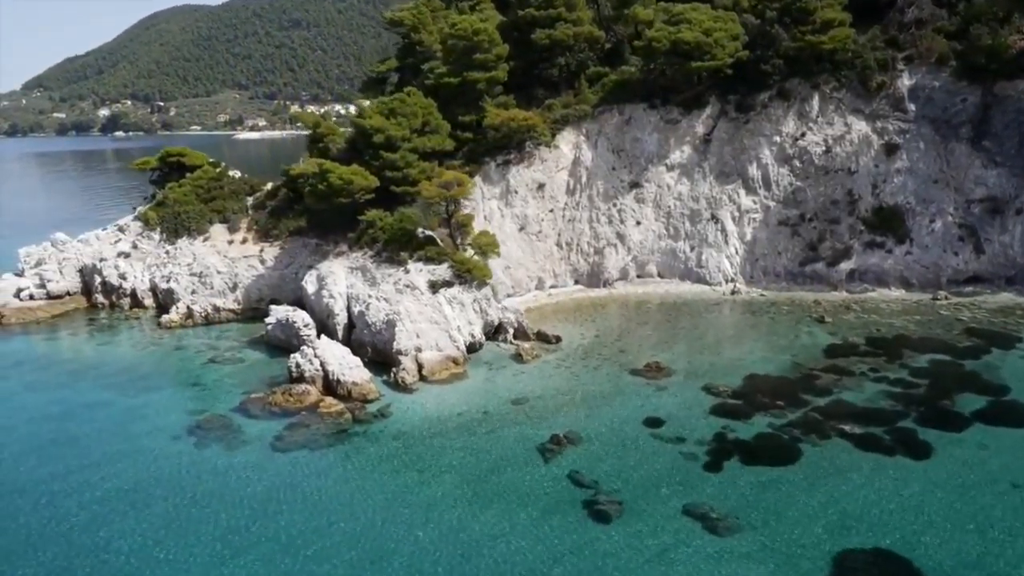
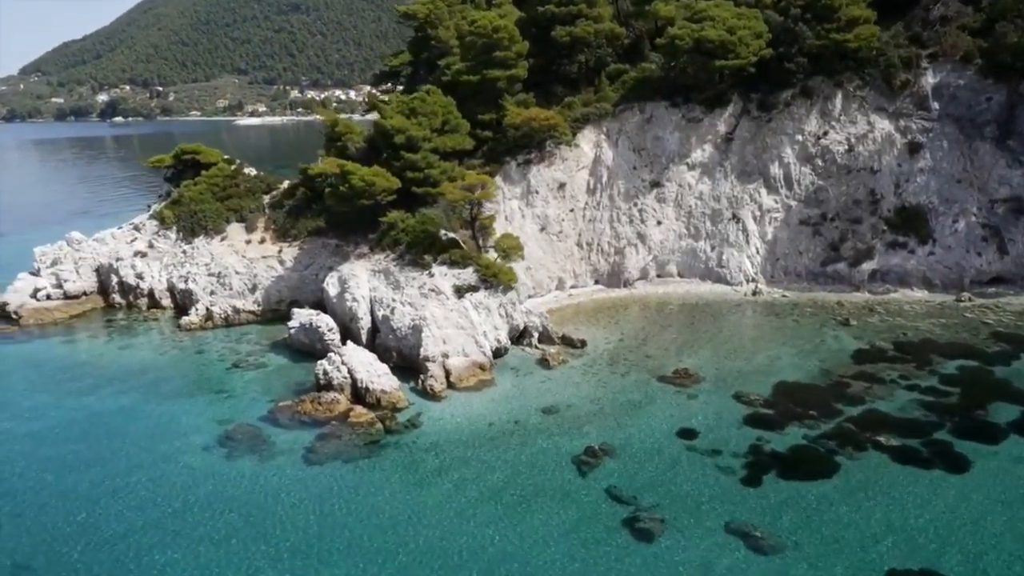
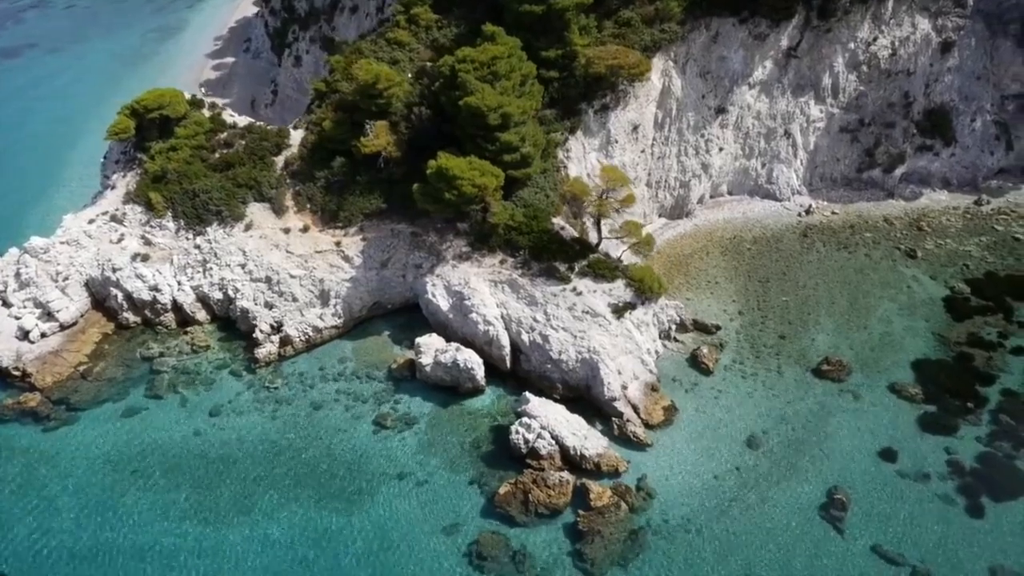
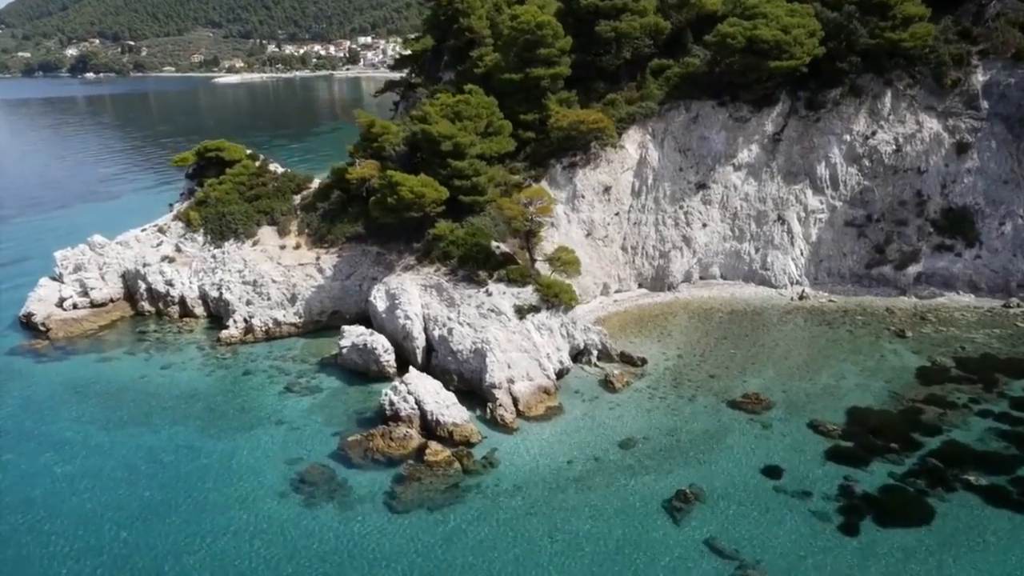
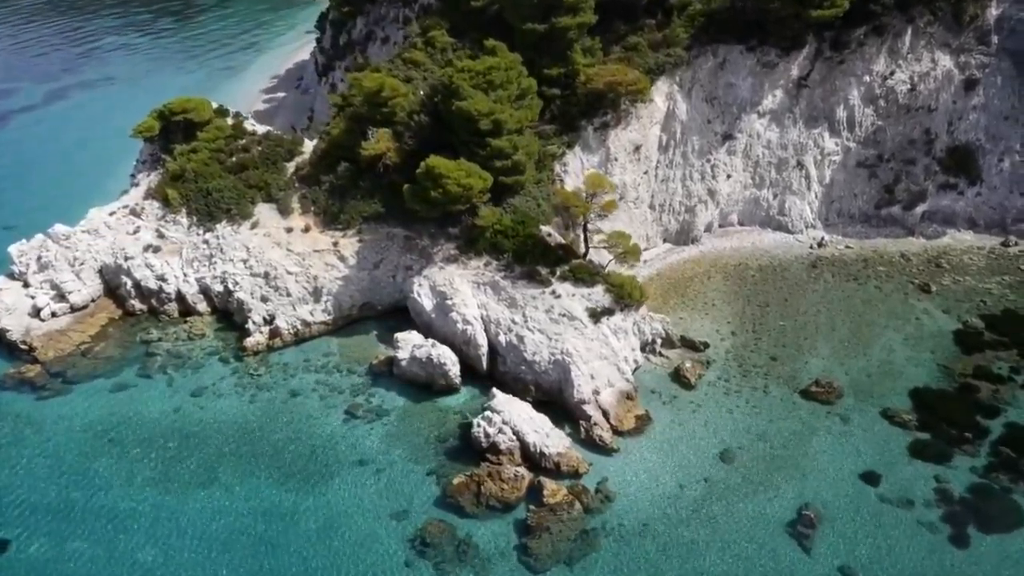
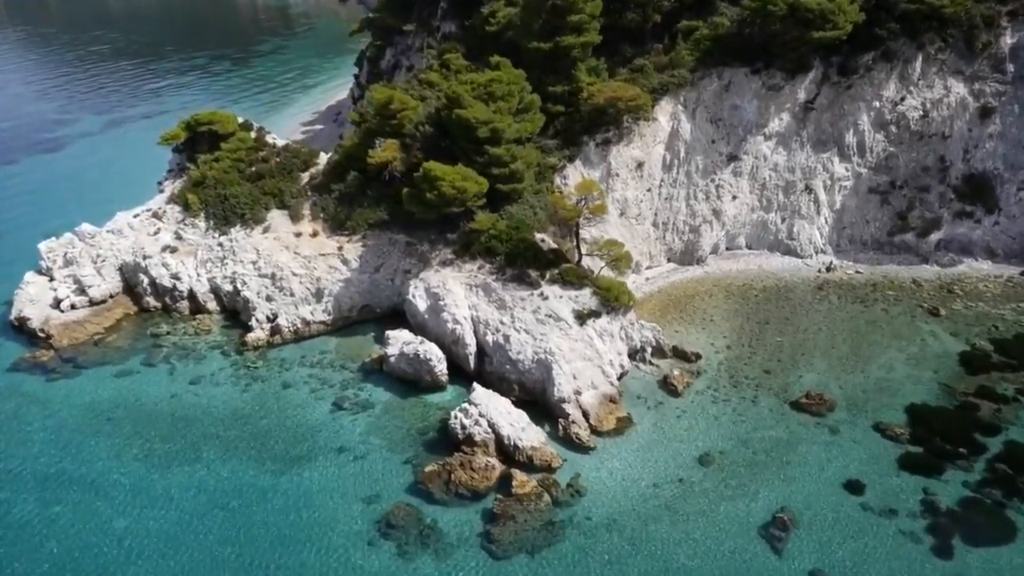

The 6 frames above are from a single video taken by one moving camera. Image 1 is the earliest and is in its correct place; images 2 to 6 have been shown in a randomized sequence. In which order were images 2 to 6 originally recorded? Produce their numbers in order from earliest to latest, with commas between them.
2, 4, 6, 5, 3
